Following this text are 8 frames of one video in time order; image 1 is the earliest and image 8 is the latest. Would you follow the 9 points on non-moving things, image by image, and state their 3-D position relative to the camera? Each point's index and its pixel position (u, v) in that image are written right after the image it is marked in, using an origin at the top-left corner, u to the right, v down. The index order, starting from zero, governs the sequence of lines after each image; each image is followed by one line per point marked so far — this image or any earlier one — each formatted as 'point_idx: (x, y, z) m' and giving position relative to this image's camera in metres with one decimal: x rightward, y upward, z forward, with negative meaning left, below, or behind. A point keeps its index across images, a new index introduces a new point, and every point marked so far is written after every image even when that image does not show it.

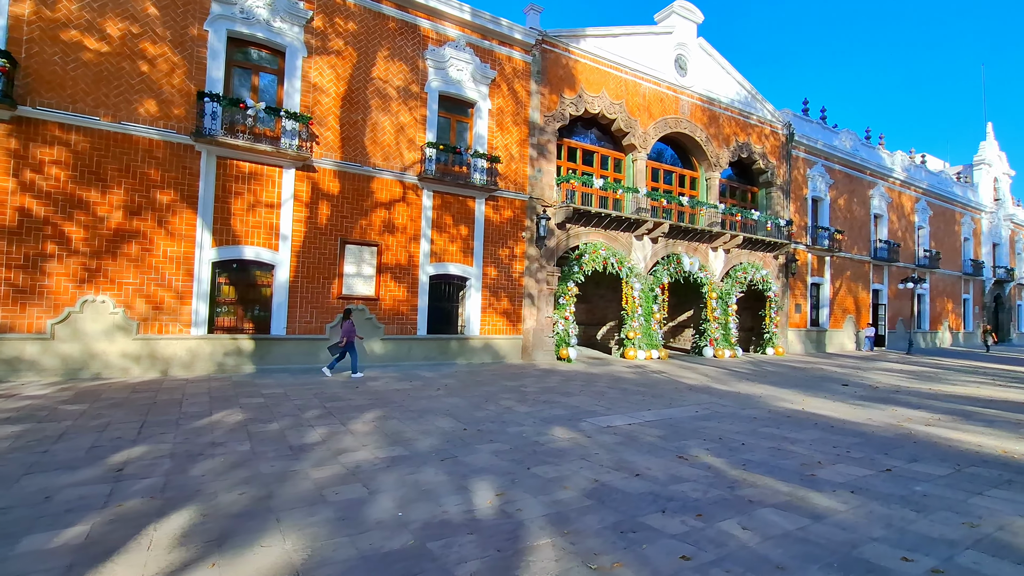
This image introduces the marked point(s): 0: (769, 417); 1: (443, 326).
0: (+4.1, -2.1, +8.0) m
1: (-1.9, -1.1, +13.7) m
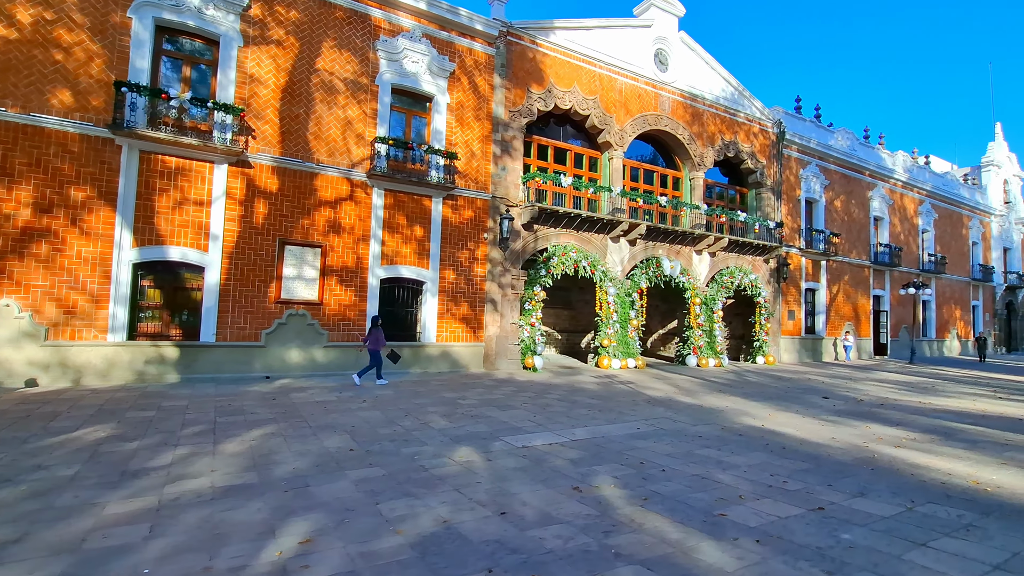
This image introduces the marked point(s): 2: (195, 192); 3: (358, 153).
0: (+2.9, -2.1, +7.0) m
1: (-3.0, -1.2, +12.8) m
2: (-6.7, +2.0, +10.7) m
3: (-3.8, +3.3, +12.3) m
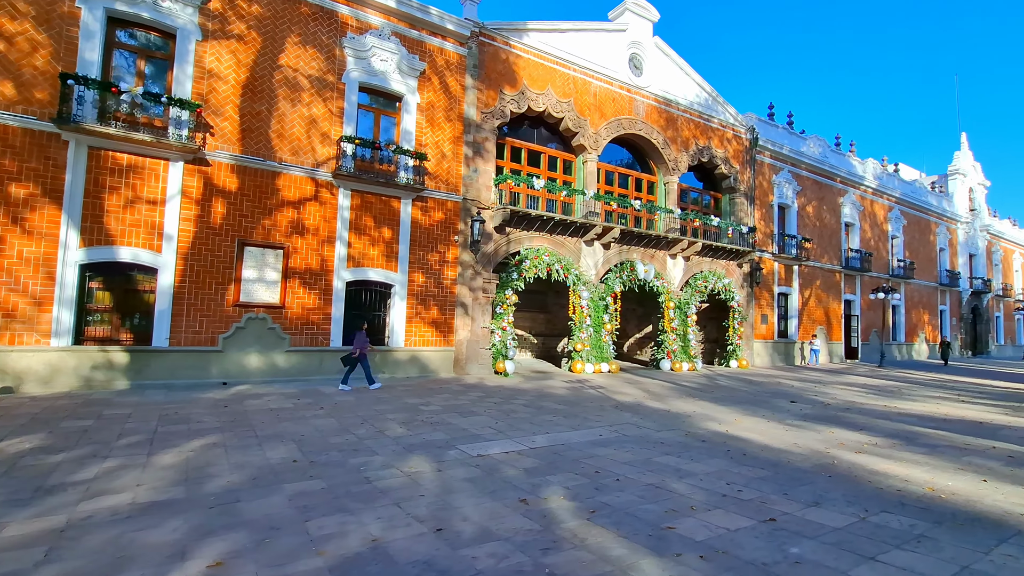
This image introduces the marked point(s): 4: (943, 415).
0: (+2.3, -2.1, +6.9) m
1: (-3.7, -1.2, +12.5) m
2: (-7.4, +2.0, +10.2) m
3: (-4.5, +3.2, +12.0) m
4: (+8.4, -2.5, +9.8) m
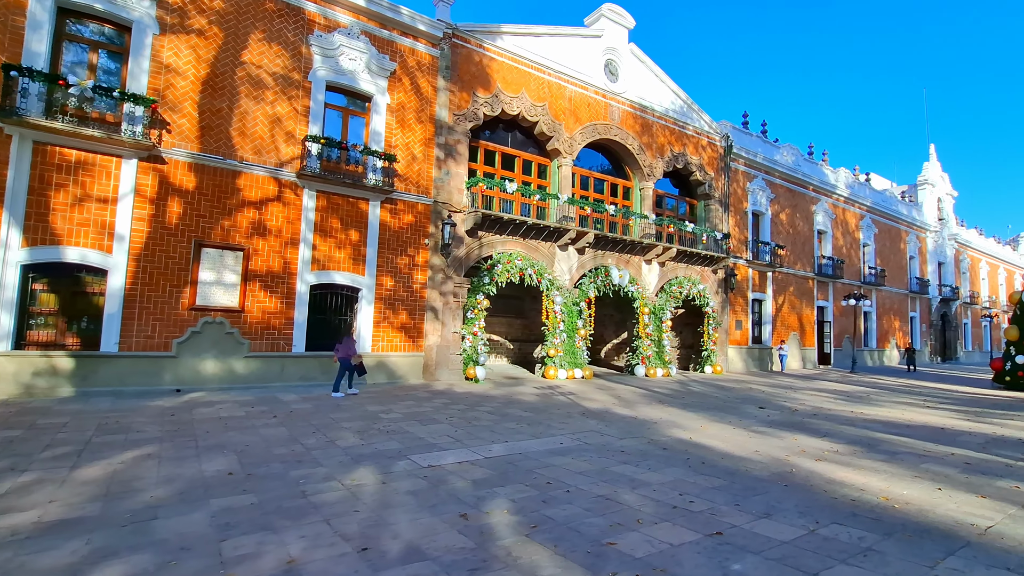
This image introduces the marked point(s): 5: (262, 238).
0: (+1.7, -2.2, +6.7) m
1: (-4.5, -1.3, +12.2) m
2: (-8.1, +1.9, +9.8) m
3: (-5.2, +3.2, +11.7) m
4: (+7.8, -2.6, +9.9) m
5: (-5.6, +1.1, +11.3) m
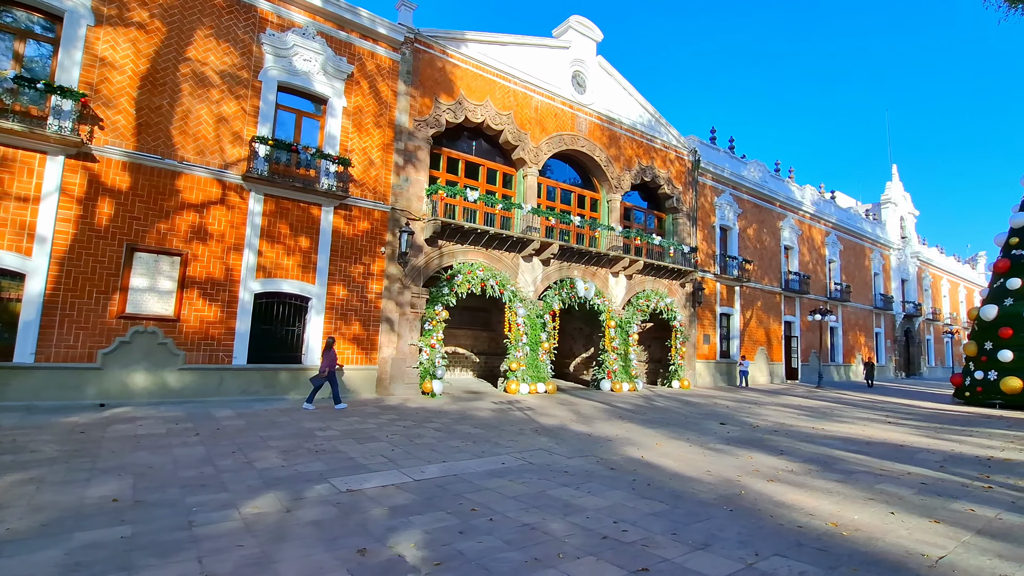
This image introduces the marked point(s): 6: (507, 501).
0: (+0.9, -2.3, +6.3) m
1: (-5.5, -1.5, +11.5) m
2: (-8.9, +1.8, +9.1) m
3: (-6.2, +3.0, +11.1) m
4: (+6.8, -2.9, +9.7) m
5: (-6.6, +1.0, +10.7) m
6: (0.0, -2.1, +4.9) m
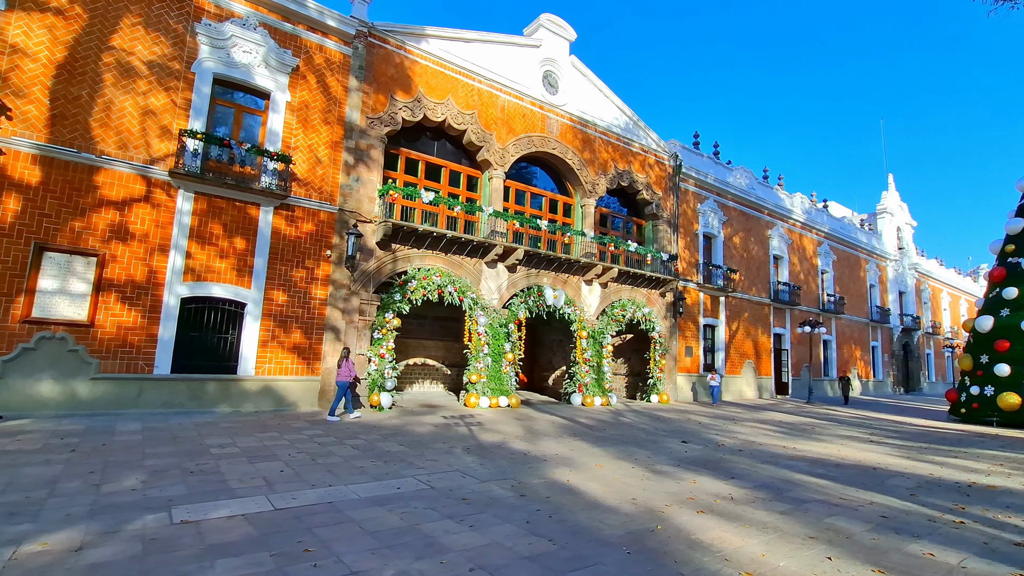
0: (-0.2, -2.3, +5.4) m
1: (-6.6, -1.6, +10.7) m
2: (-10.1, +1.8, +8.4) m
3: (-7.3, +2.9, +10.4) m
4: (+5.7, -2.9, +8.7) m
5: (-7.7, +0.9, +9.9) m
6: (-1.2, -2.0, +4.0) m
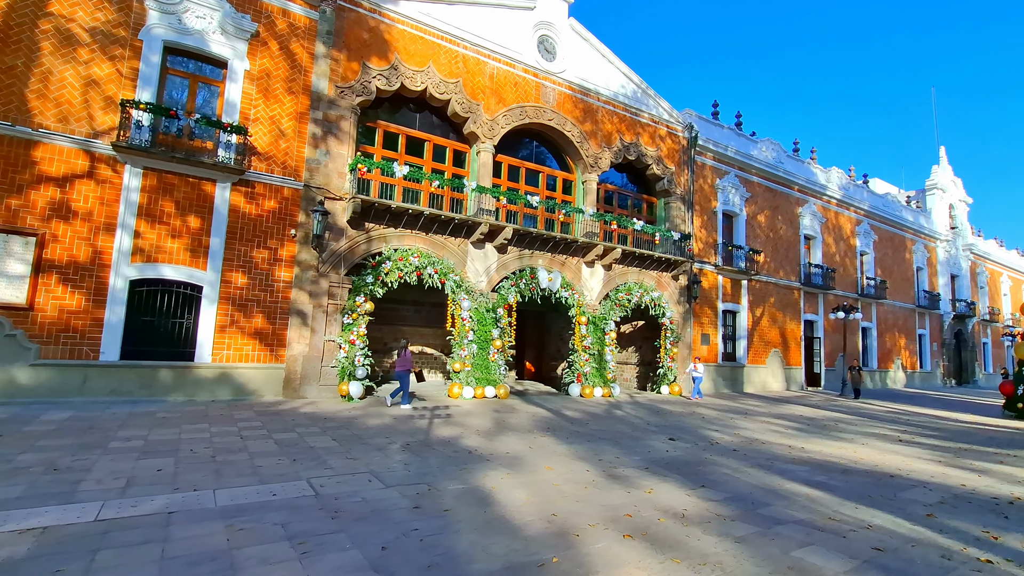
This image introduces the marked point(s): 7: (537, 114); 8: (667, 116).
0: (-1.2, -1.9, +4.4) m
1: (-7.2, -1.3, +10.1) m
2: (-10.8, +2.1, +8.0) m
3: (-7.9, +3.3, +9.8) m
4: (+5.0, -2.5, +7.3) m
5: (-8.3, +1.2, +9.4) m
6: (-2.3, -1.7, +3.1) m
7: (+0.8, +5.3, +15.3) m
8: (+5.7, +6.3, +18.4) m
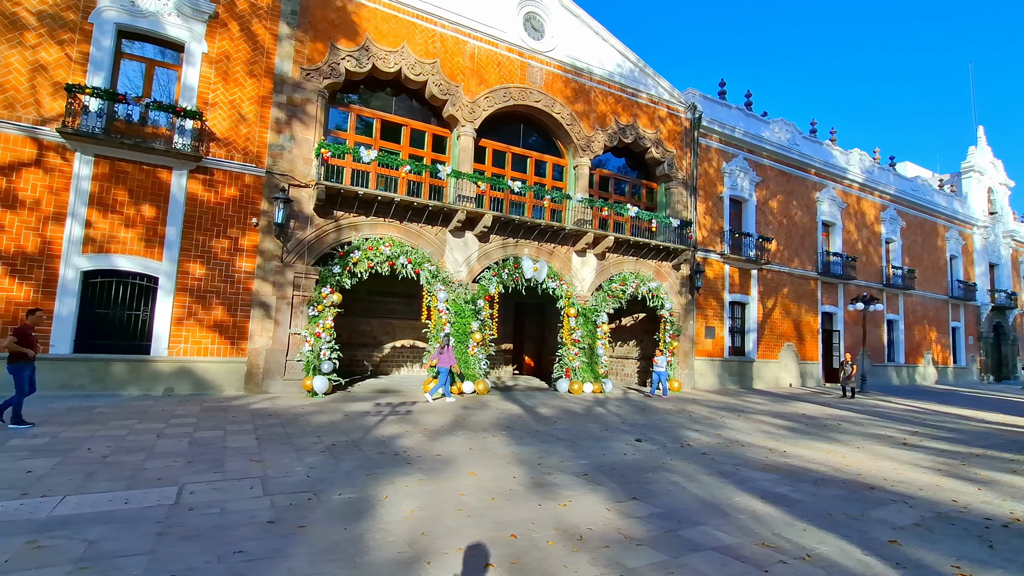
0: (-2.1, -1.8, +3.8) m
1: (-7.8, -1.1, +9.8) m
2: (-11.6, +2.2, +7.8) m
3: (-8.6, +3.4, +9.5) m
4: (+4.1, -2.3, +6.4) m
5: (-9.1, +1.4, +9.1) m
6: (-3.3, -1.6, +2.6) m
7: (+0.3, +5.6, +14.5) m
8: (+5.4, +6.7, +17.4) m
